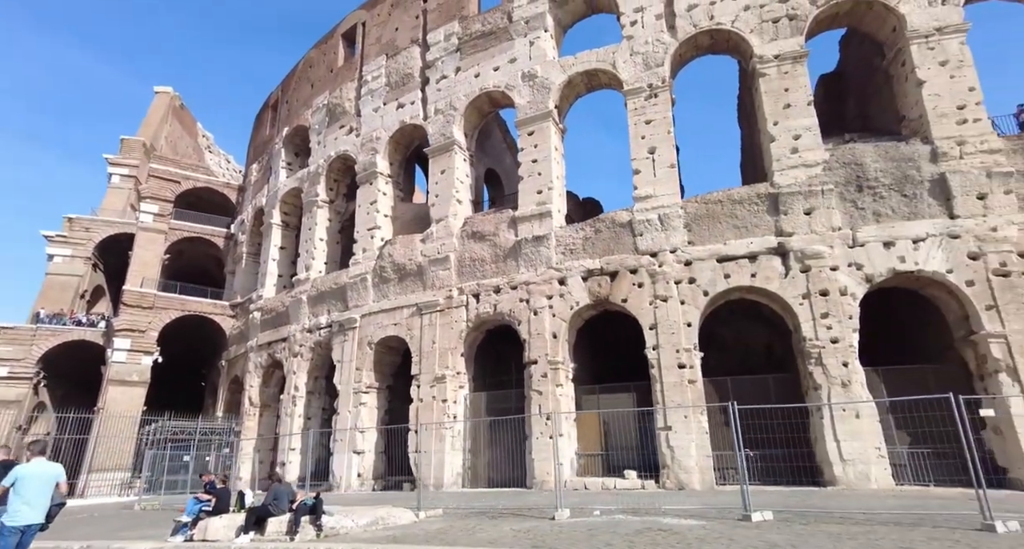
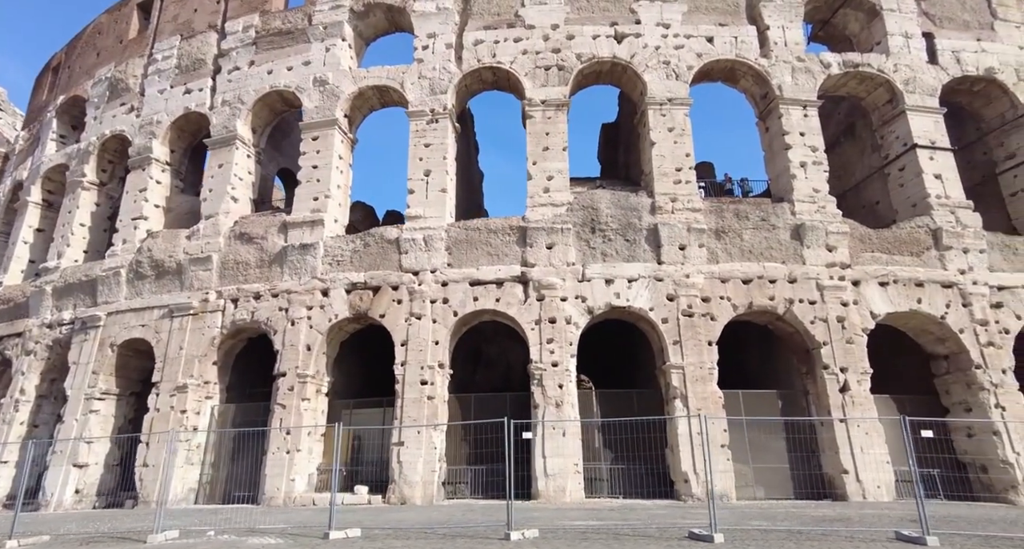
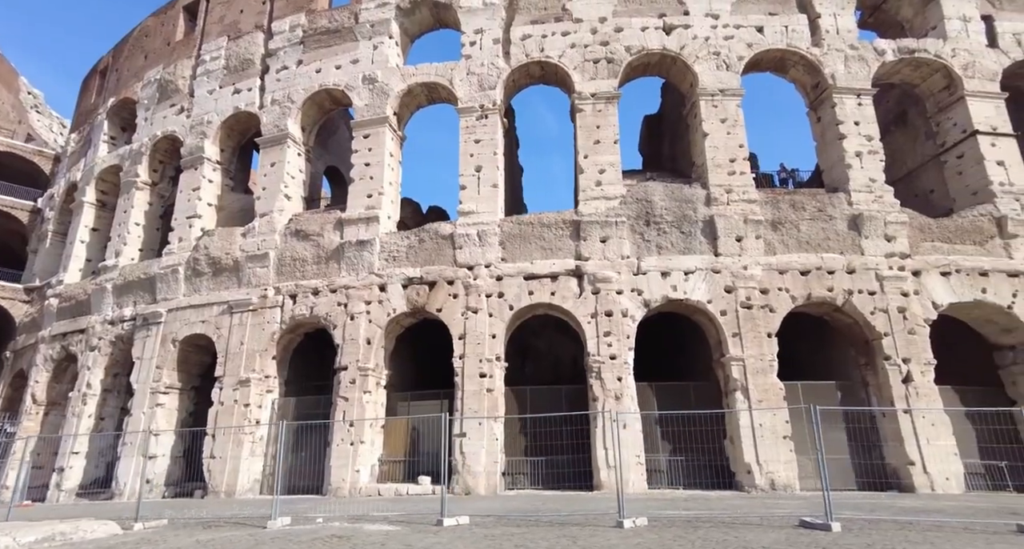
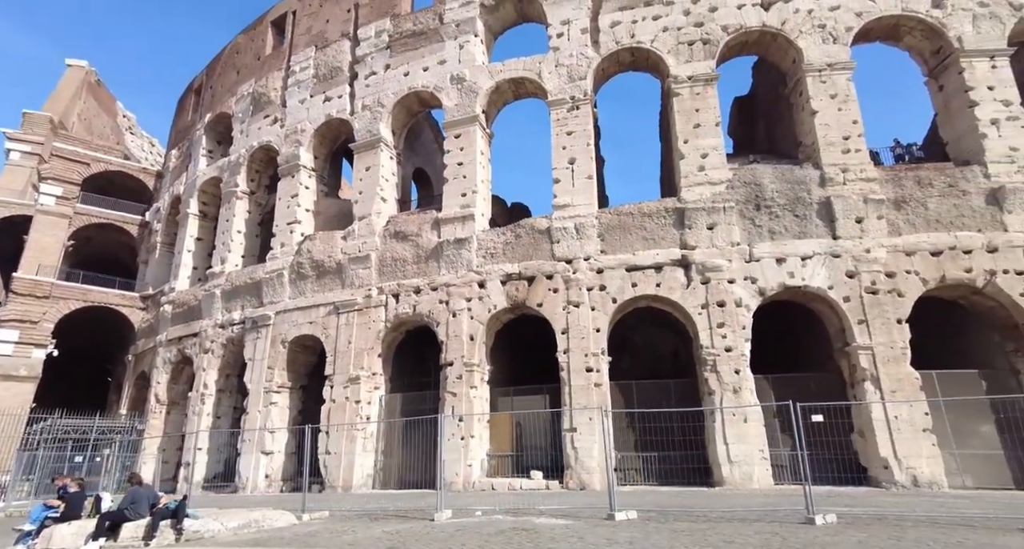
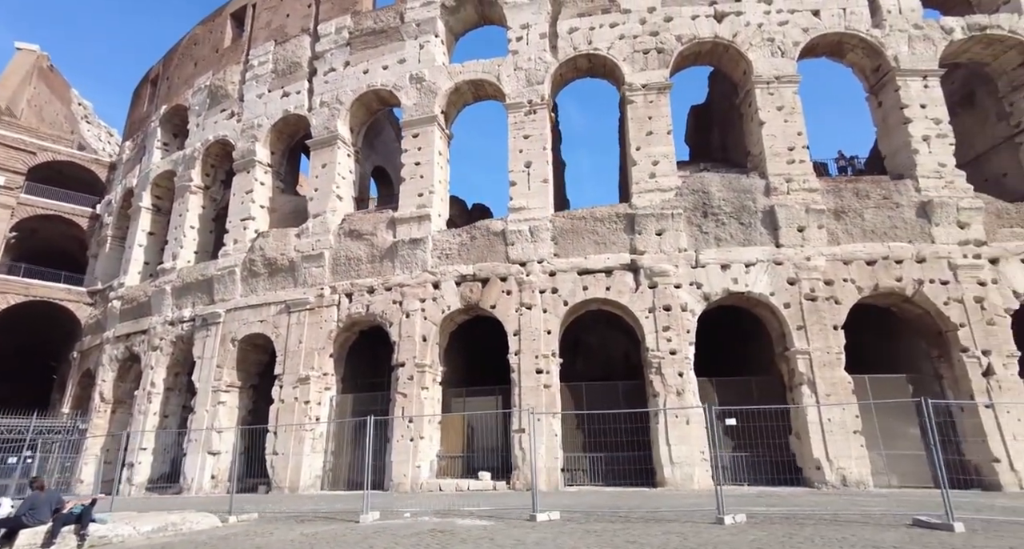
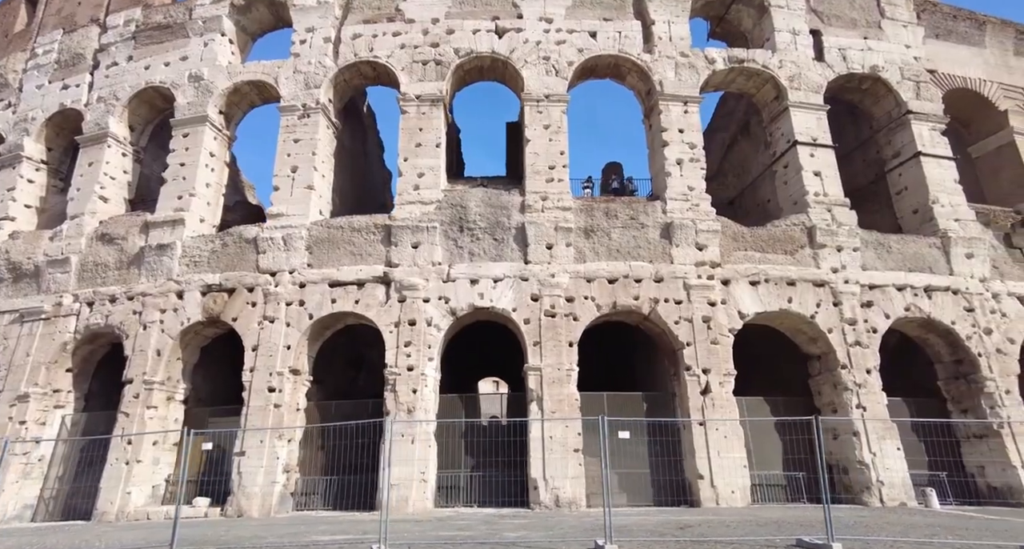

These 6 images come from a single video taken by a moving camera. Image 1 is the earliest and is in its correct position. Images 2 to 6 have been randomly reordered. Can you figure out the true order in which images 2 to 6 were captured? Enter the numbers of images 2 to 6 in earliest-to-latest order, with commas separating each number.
4, 5, 3, 2, 6
